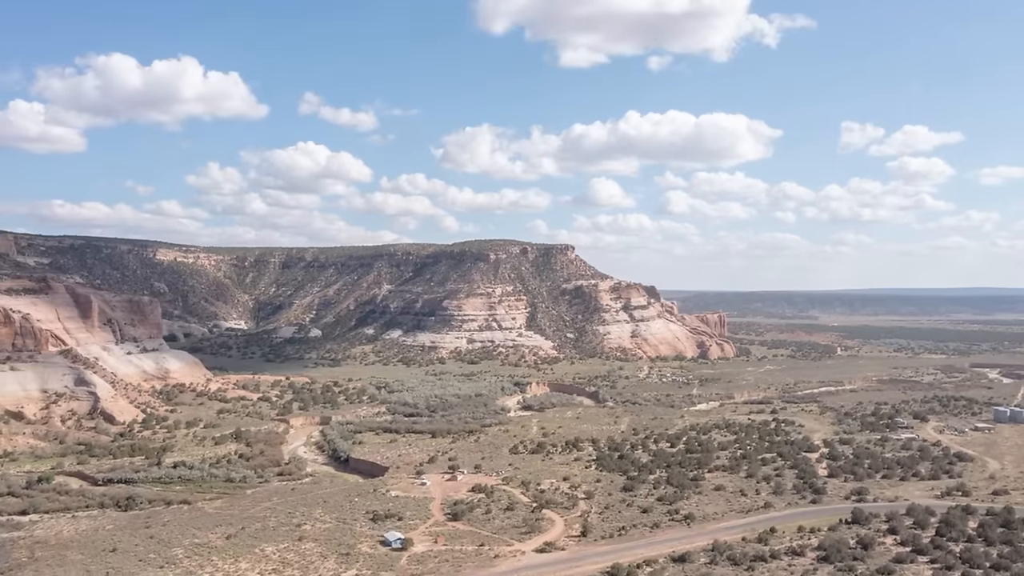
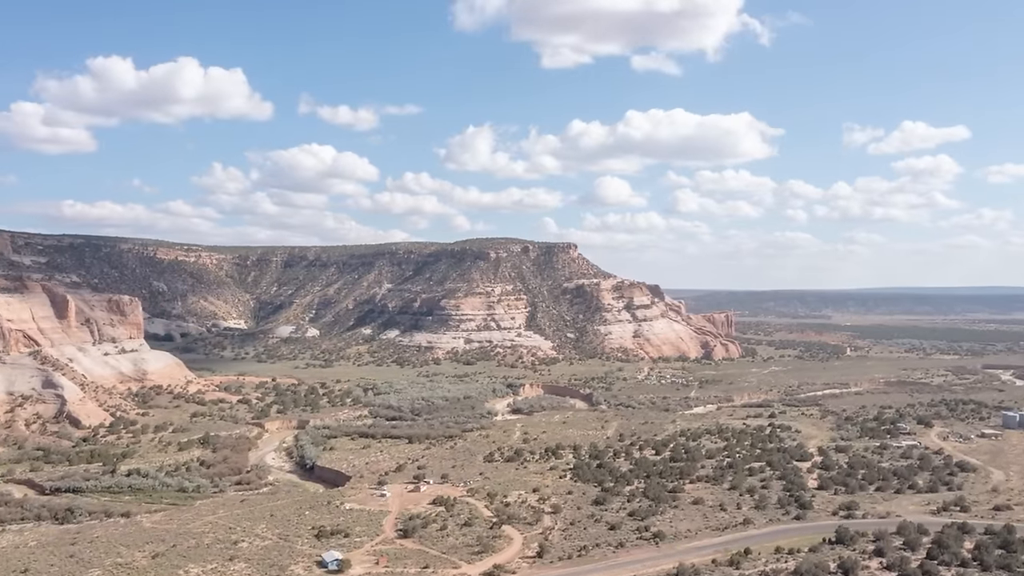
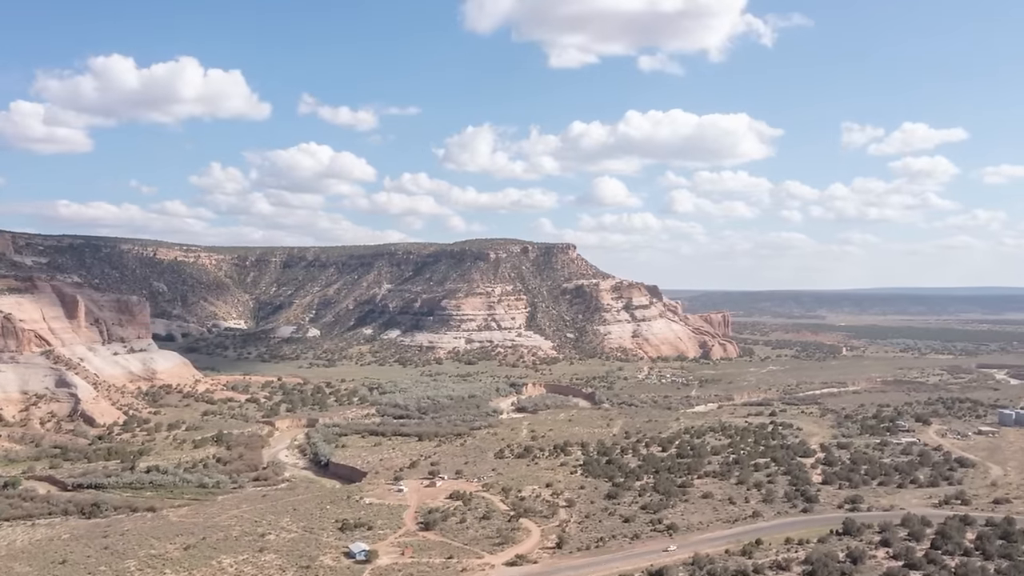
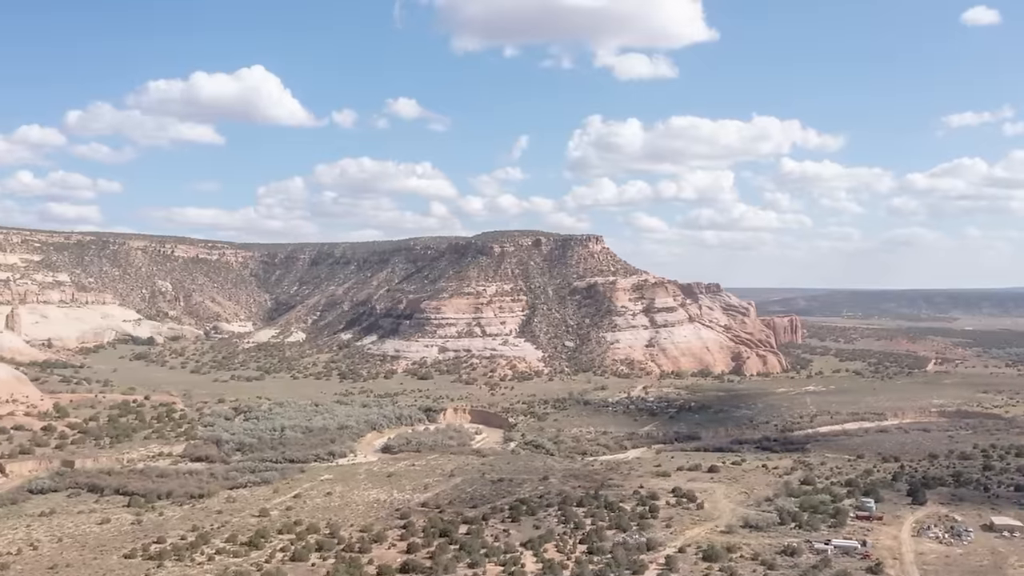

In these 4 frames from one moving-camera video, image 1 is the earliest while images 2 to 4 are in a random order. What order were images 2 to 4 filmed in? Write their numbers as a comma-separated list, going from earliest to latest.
3, 2, 4
